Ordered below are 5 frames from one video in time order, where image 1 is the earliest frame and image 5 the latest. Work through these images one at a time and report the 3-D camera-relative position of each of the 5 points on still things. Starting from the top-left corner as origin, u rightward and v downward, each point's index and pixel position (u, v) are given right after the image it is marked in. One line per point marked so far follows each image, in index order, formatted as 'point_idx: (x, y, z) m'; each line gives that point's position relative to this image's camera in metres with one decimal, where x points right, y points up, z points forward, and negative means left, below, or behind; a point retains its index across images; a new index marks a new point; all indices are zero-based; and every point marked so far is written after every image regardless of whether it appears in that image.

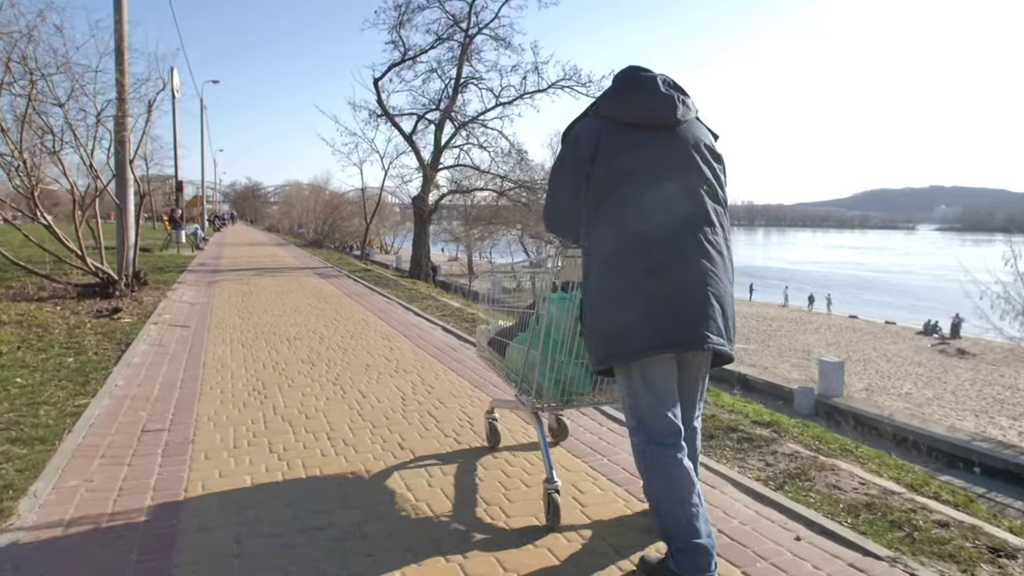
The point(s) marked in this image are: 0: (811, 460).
0: (+1.6, -0.9, +3.6) m
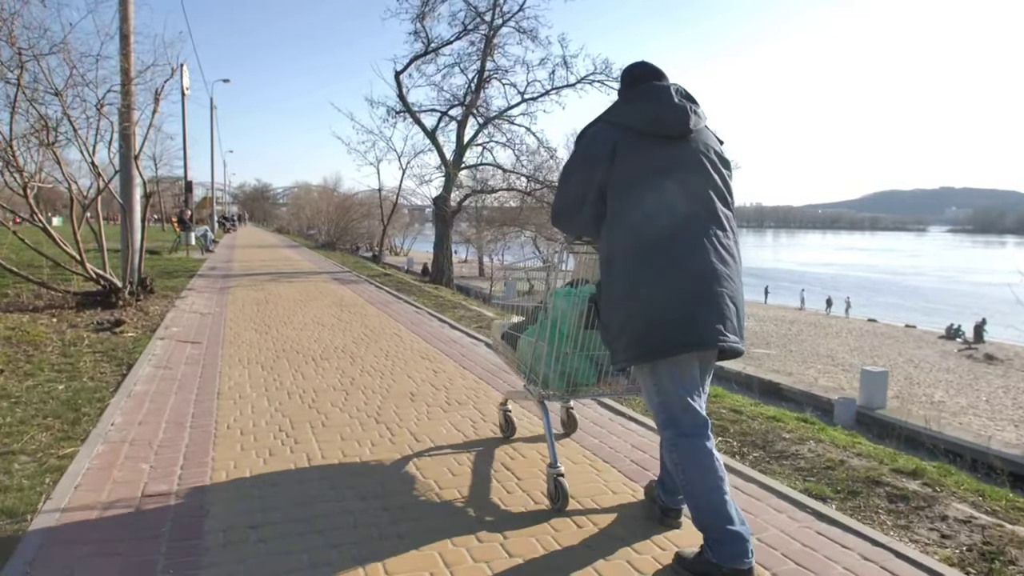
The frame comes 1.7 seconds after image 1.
0: (+2.0, -1.0, +2.8) m
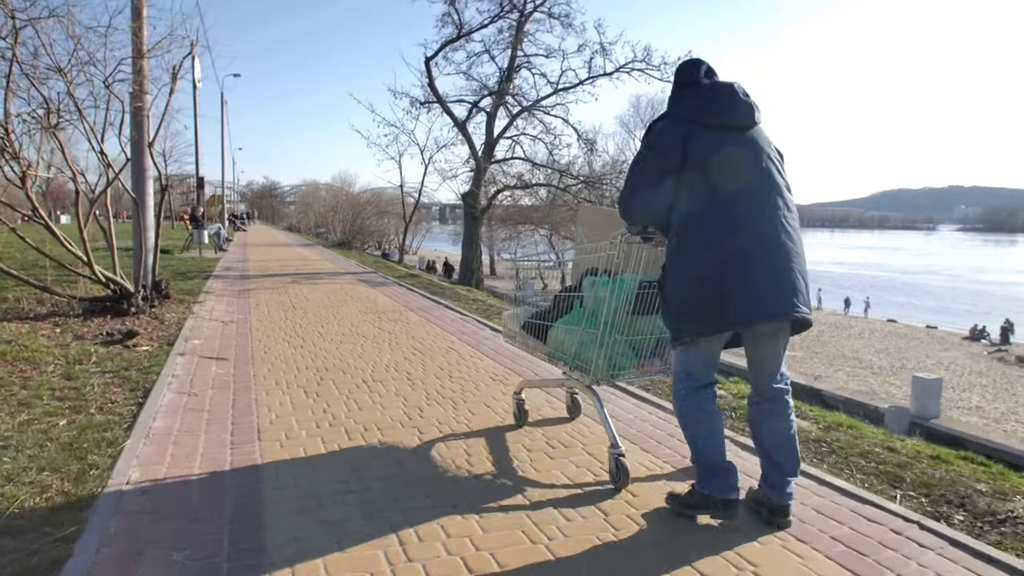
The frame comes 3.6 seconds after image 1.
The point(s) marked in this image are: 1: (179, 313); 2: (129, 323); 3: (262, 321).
0: (+2.5, -1.1, +1.9) m
1: (-3.8, -0.3, +7.7) m
2: (-3.8, -0.3, +6.6) m
3: (-2.8, -0.4, +7.4) m
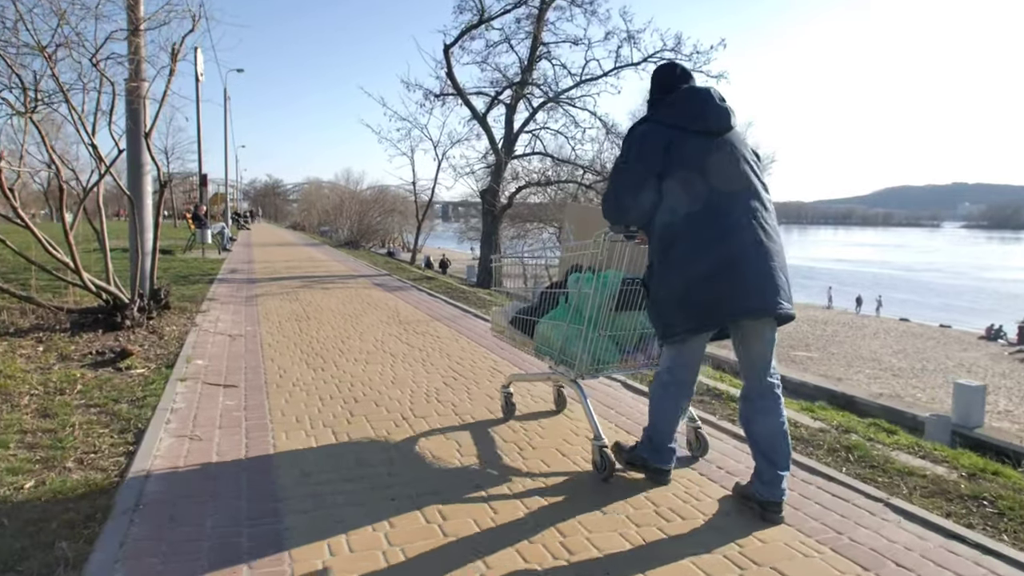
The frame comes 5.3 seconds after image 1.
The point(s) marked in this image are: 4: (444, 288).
0: (+2.9, -1.1, +1.2) m
1: (-3.4, -0.4, +7.0) m
2: (-3.4, -0.4, +5.9) m
3: (-2.4, -0.4, +6.7) m
4: (-1.1, 0.0, +10.5) m
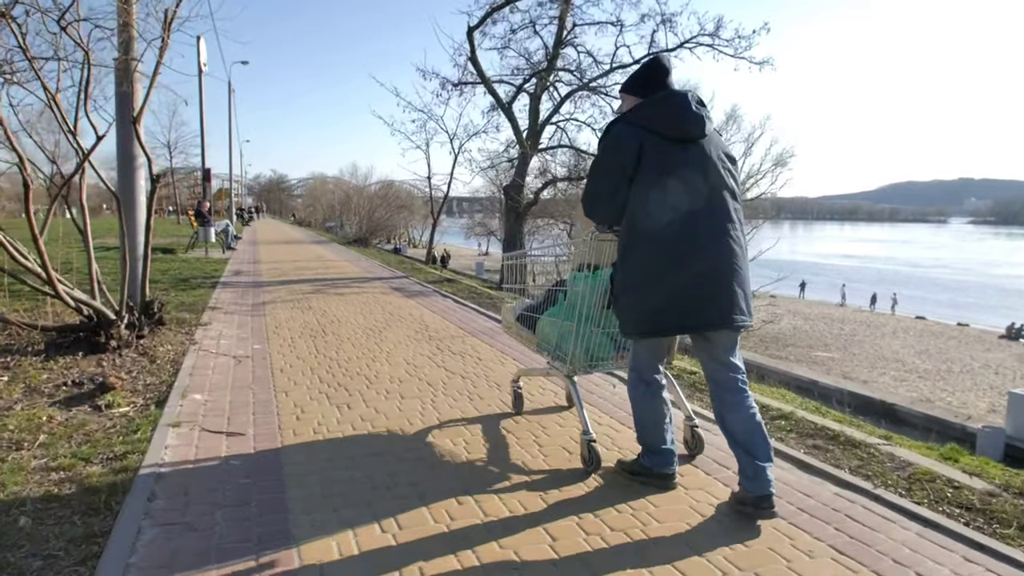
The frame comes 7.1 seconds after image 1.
0: (+3.2, -1.3, +0.4) m
1: (-3.1, -0.4, +6.2) m
2: (-3.0, -0.5, +5.1) m
3: (-2.0, -0.5, +5.9) m
4: (-0.6, -0.1, +9.7) m
